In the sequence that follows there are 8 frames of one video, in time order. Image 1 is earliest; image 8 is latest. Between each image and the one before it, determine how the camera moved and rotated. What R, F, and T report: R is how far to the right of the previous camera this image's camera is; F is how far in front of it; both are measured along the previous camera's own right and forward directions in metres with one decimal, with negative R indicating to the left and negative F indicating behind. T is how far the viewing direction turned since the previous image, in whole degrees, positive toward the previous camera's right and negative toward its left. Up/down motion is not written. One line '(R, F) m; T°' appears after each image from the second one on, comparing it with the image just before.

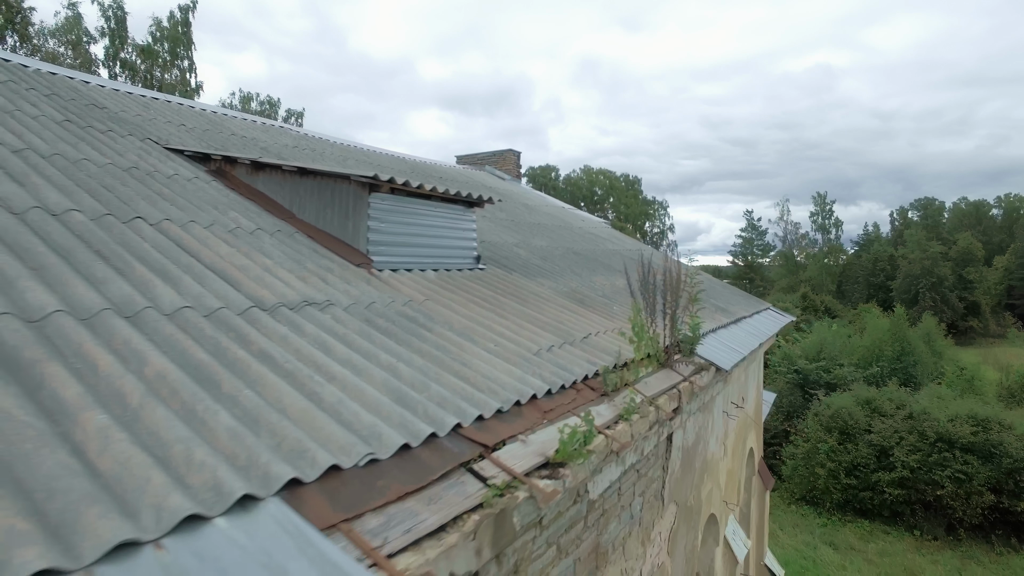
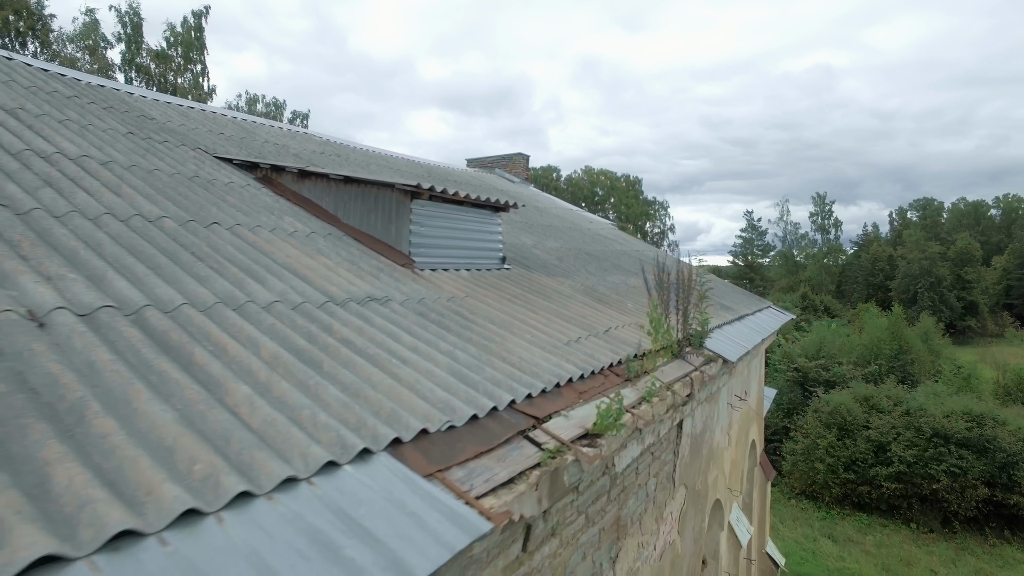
(-0.3, -0.4) m; 0°
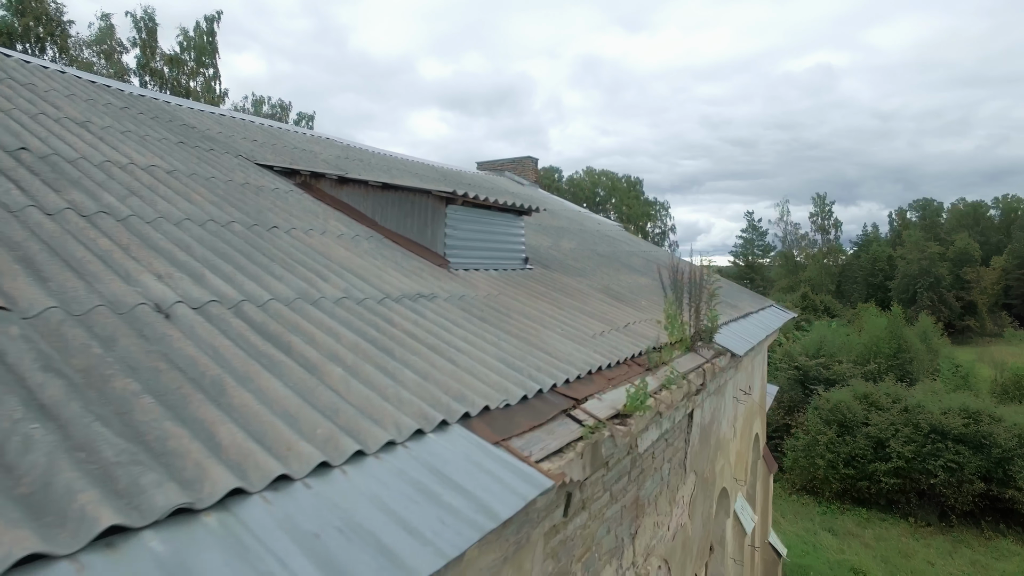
(-0.3, -0.3) m; 0°
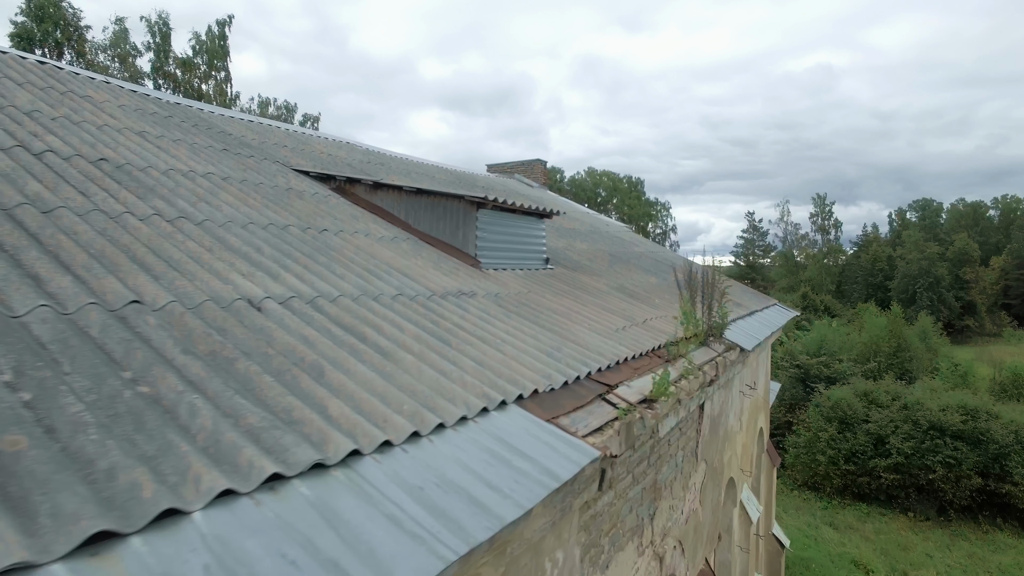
(-0.3, -0.3) m; 0°
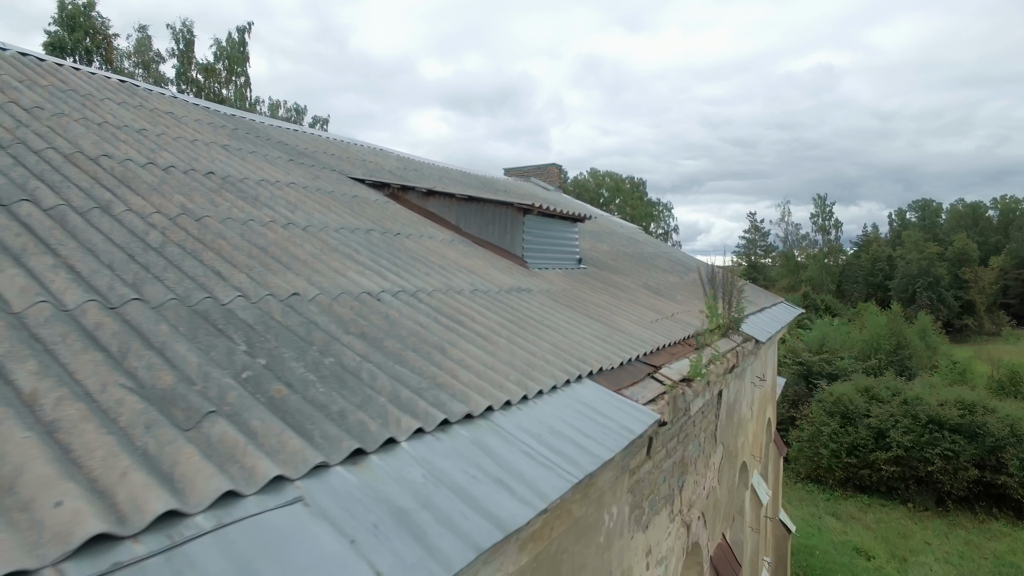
(-0.6, -0.5) m; 0°
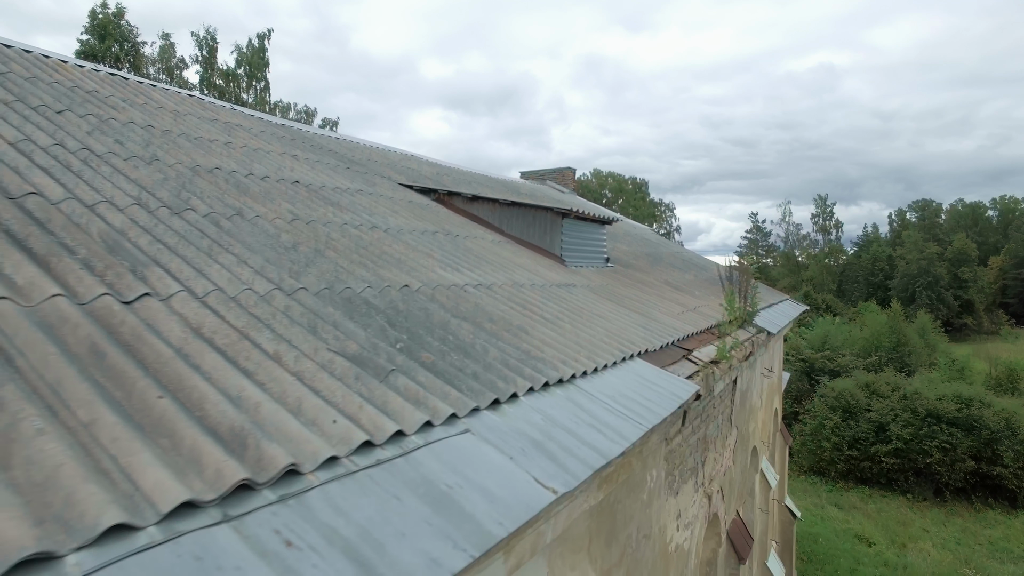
(-0.6, -0.6) m; 0°
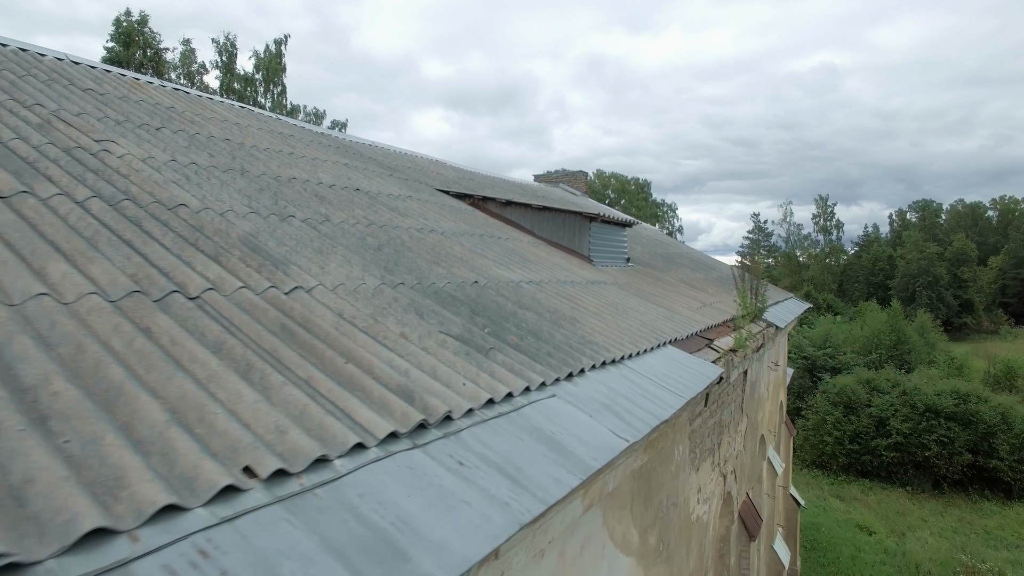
(-0.5, -0.5) m; 0°
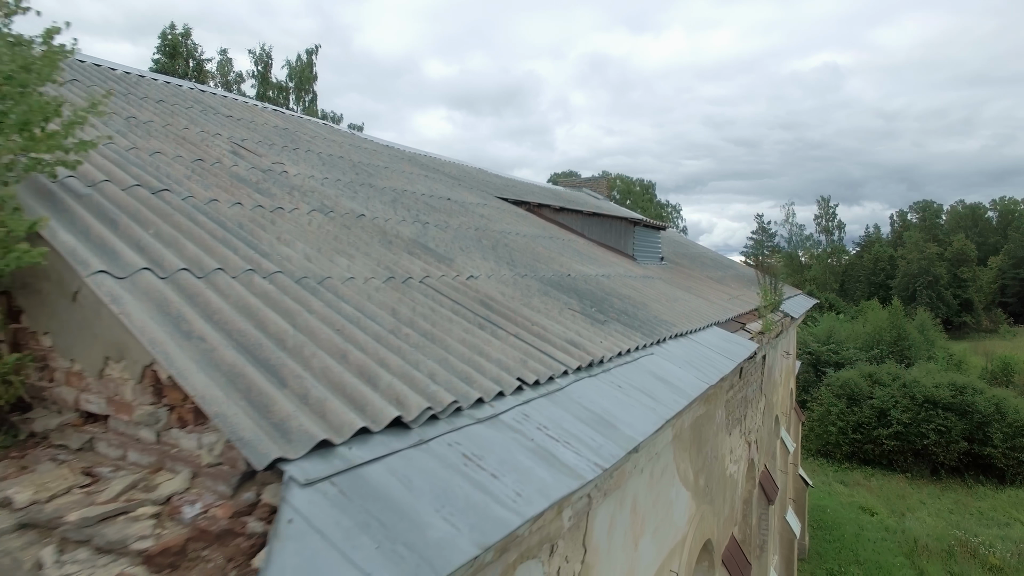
(-1.0, -1.0) m; 0°
